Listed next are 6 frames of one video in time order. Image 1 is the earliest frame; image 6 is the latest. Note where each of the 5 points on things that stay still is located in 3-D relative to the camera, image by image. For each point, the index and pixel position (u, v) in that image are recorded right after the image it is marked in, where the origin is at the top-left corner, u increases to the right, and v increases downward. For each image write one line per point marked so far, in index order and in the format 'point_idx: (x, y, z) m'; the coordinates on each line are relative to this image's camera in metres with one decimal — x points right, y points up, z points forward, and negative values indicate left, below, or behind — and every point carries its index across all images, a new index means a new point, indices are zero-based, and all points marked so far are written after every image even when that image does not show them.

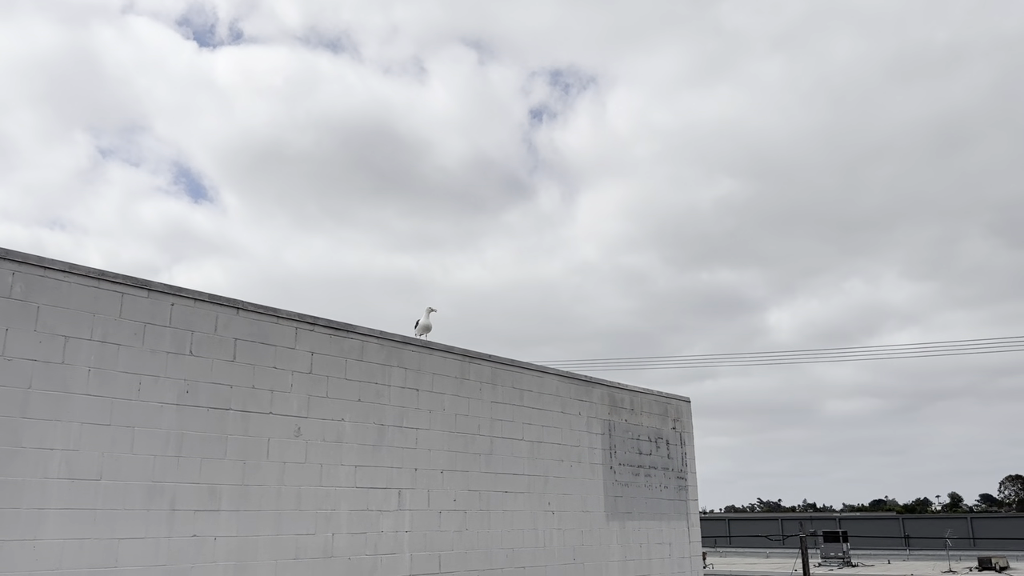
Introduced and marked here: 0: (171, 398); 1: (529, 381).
0: (-2.9, -0.9, +6.9) m
1: (+0.2, -1.2, +10.7) m
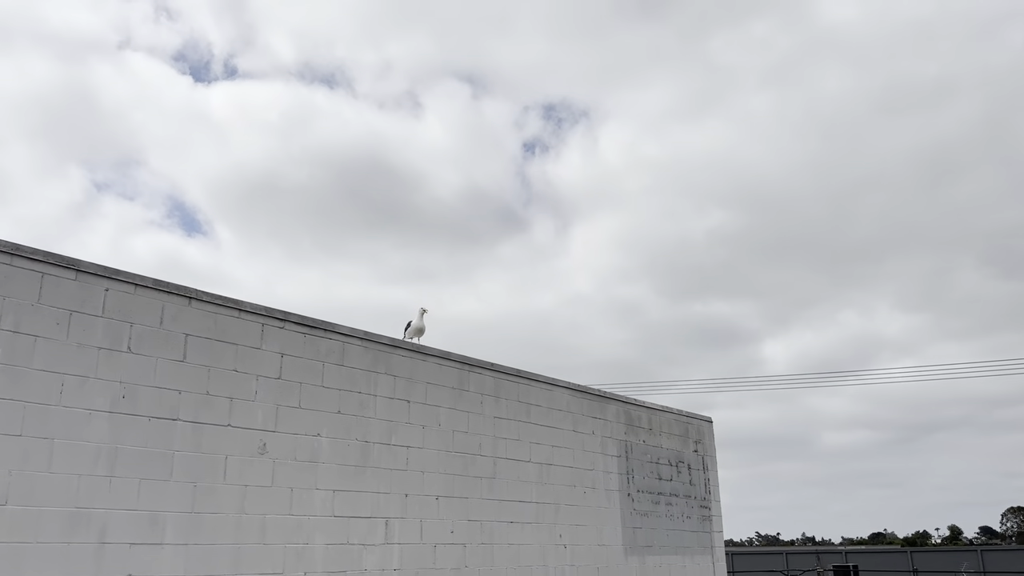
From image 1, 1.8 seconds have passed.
0: (-2.8, -0.8, +5.5) m
1: (+0.3, -1.2, +9.4) m
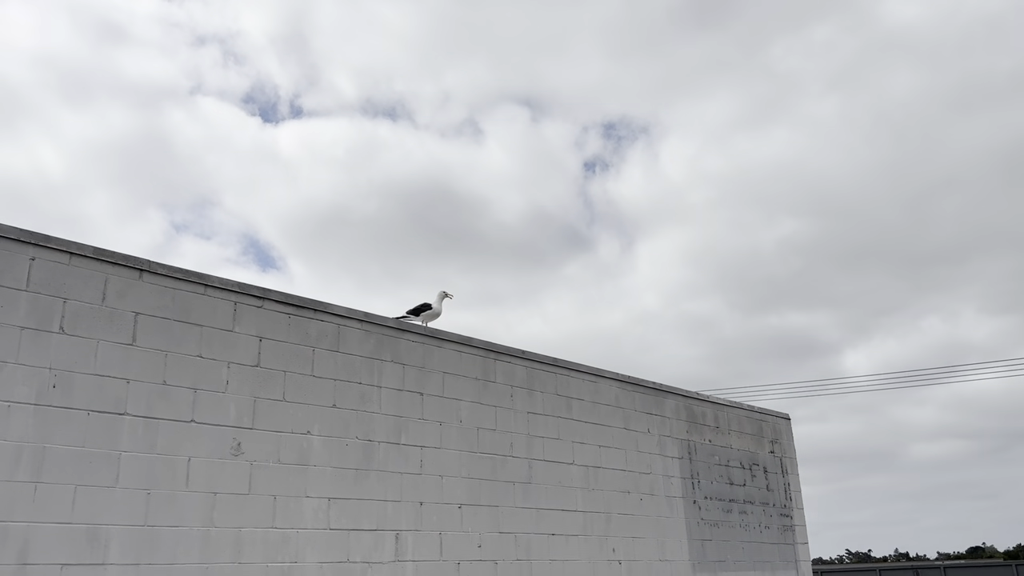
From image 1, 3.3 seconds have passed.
0: (-2.7, -0.6, +4.6) m
1: (+0.7, -1.0, +8.2) m
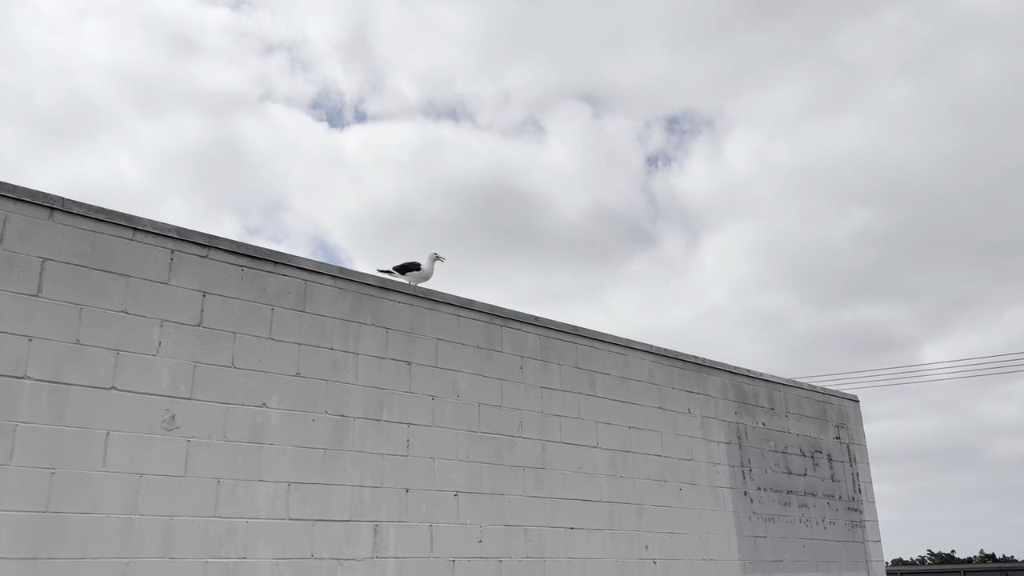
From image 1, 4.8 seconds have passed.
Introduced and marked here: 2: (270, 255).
0: (-2.8, -0.3, +3.8) m
1: (+0.8, -0.6, +7.1) m
2: (-1.5, +0.2, +5.2) m
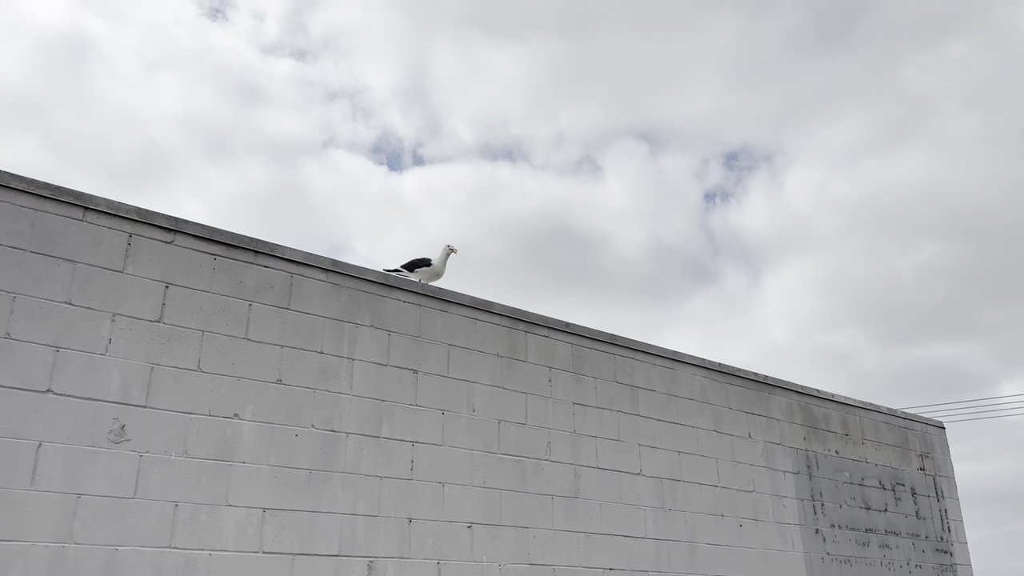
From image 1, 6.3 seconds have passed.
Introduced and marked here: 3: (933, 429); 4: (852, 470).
0: (-2.8, -0.2, +3.2) m
1: (+1.0, -0.7, +6.2) m
2: (-1.4, +0.2, +4.5) m
3: (+4.5, -1.5, +8.7) m
4: (+3.1, -1.7, +7.5) m
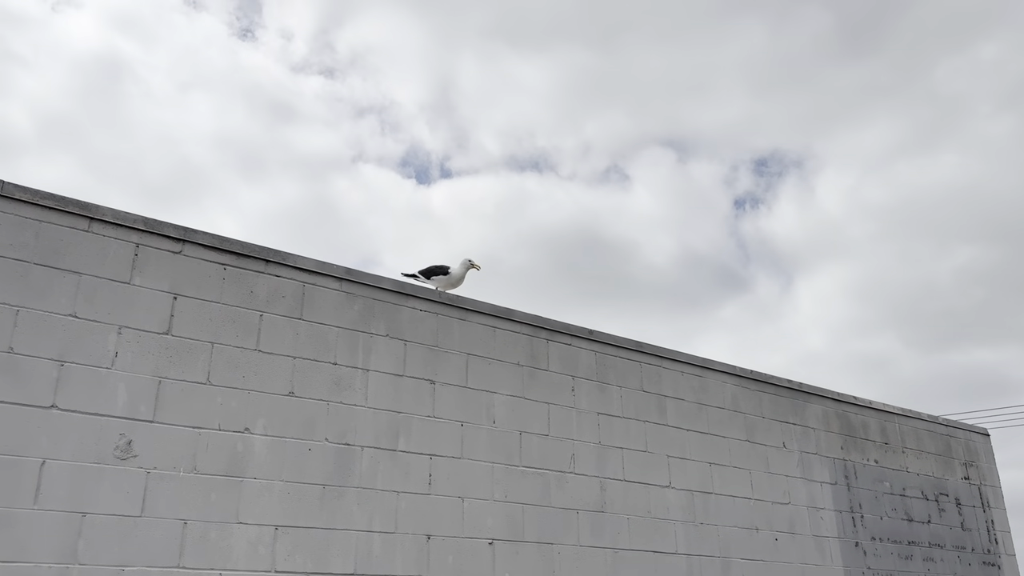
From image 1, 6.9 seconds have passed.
0: (-2.8, -0.3, +3.1) m
1: (+1.2, -0.7, +6.0) m
2: (-1.3, +0.2, +4.4) m
3: (+4.8, -1.5, +8.4) m
4: (+3.3, -1.7, +7.2) m
